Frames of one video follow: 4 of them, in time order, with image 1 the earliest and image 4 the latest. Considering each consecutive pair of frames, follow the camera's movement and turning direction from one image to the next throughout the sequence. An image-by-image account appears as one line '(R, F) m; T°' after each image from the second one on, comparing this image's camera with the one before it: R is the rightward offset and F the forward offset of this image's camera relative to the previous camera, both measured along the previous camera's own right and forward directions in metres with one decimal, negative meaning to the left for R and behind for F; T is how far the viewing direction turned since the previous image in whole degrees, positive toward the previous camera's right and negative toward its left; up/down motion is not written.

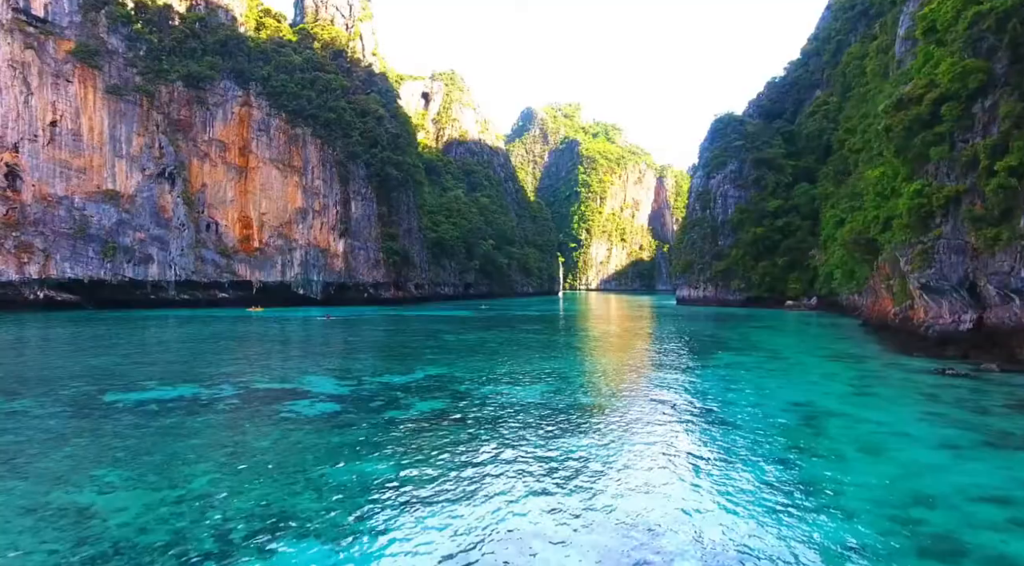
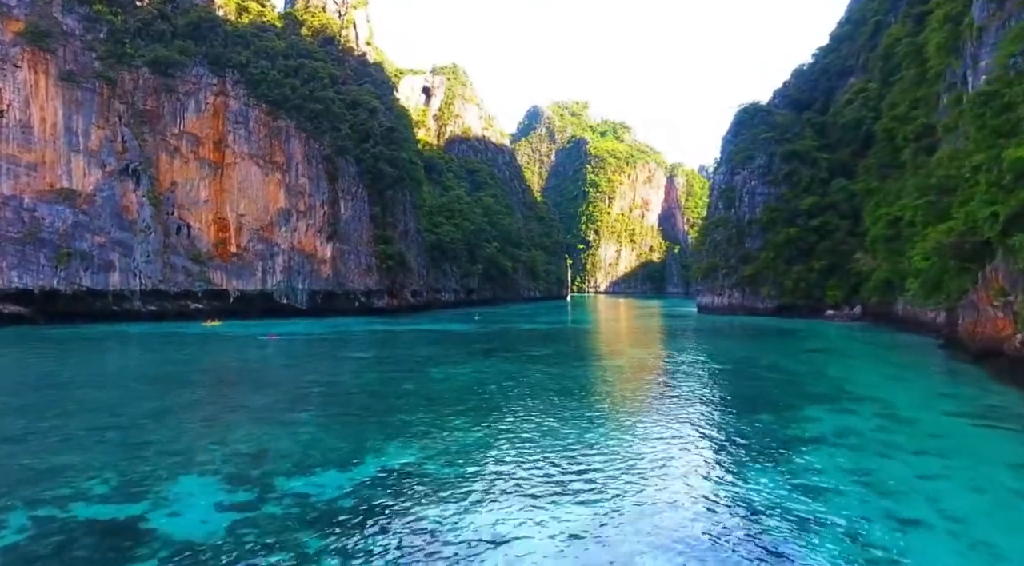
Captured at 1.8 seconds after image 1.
(0.0, +3.6) m; -1°
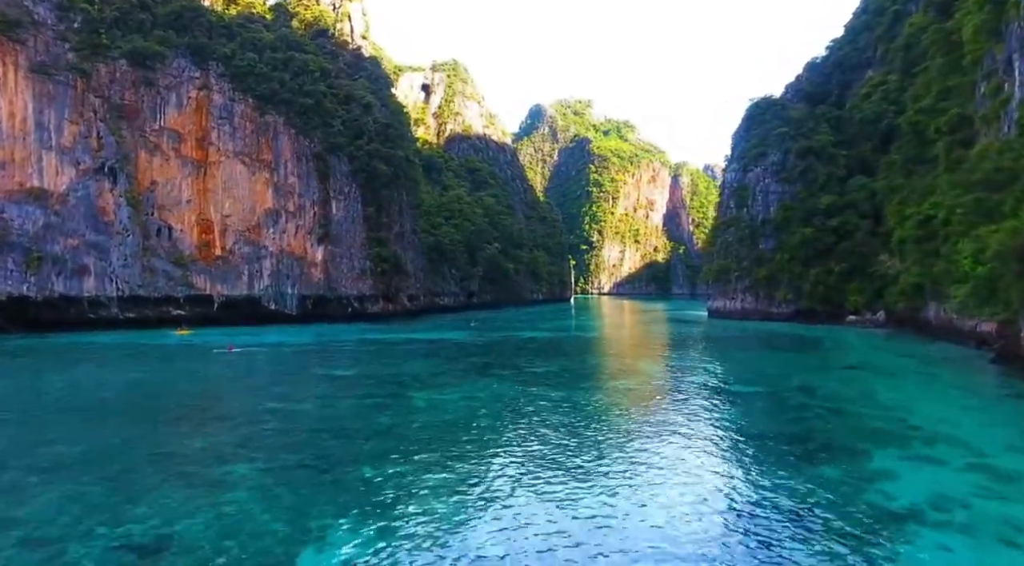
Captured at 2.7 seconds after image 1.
(+0.1, +1.8) m; 0°
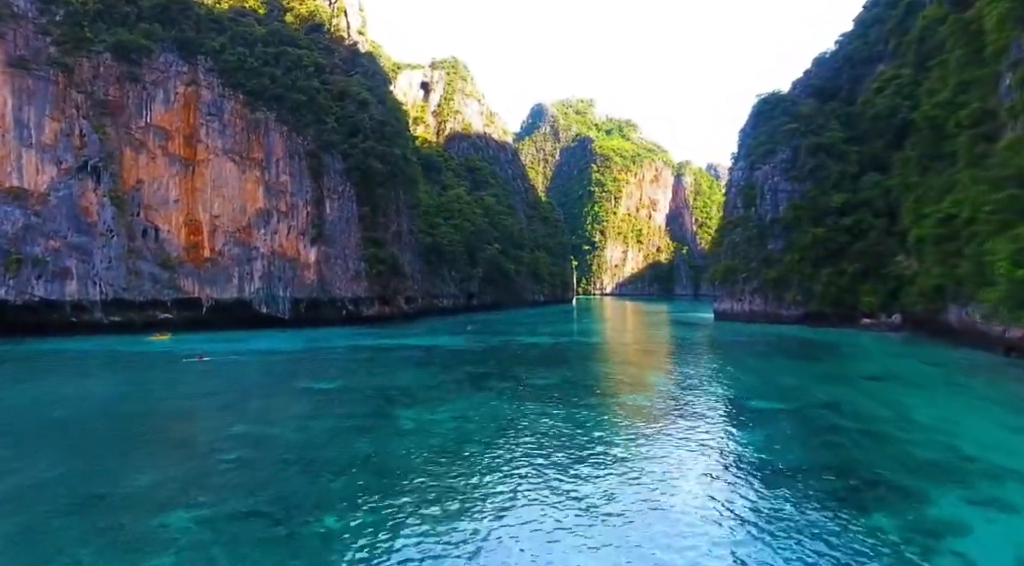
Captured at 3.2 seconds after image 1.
(+0.1, +1.1) m; 0°
